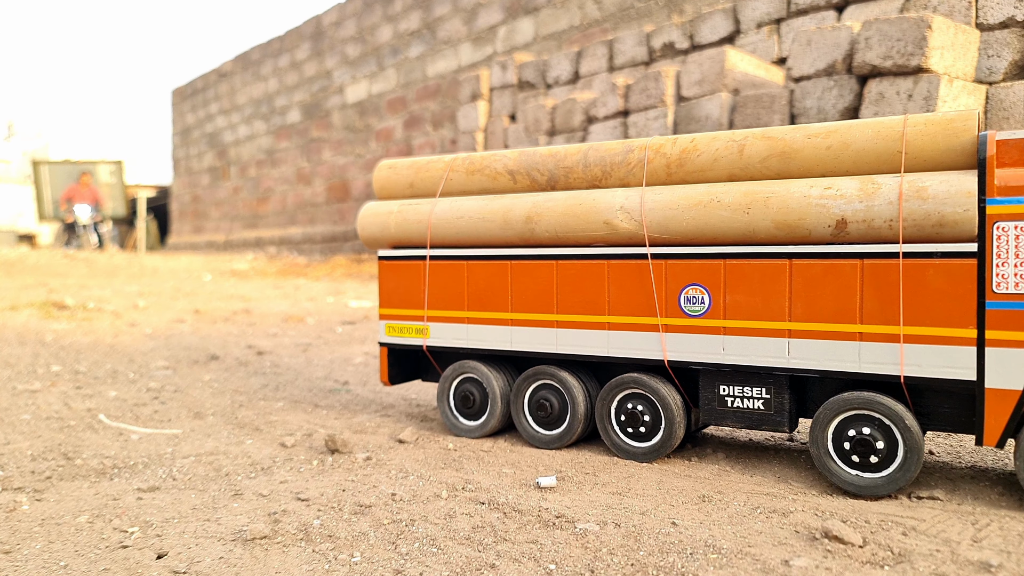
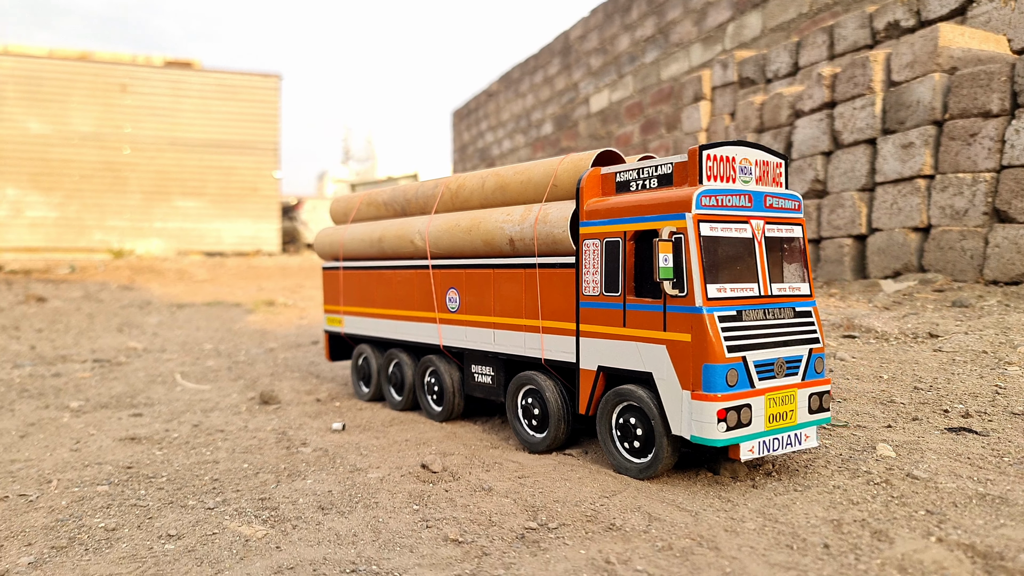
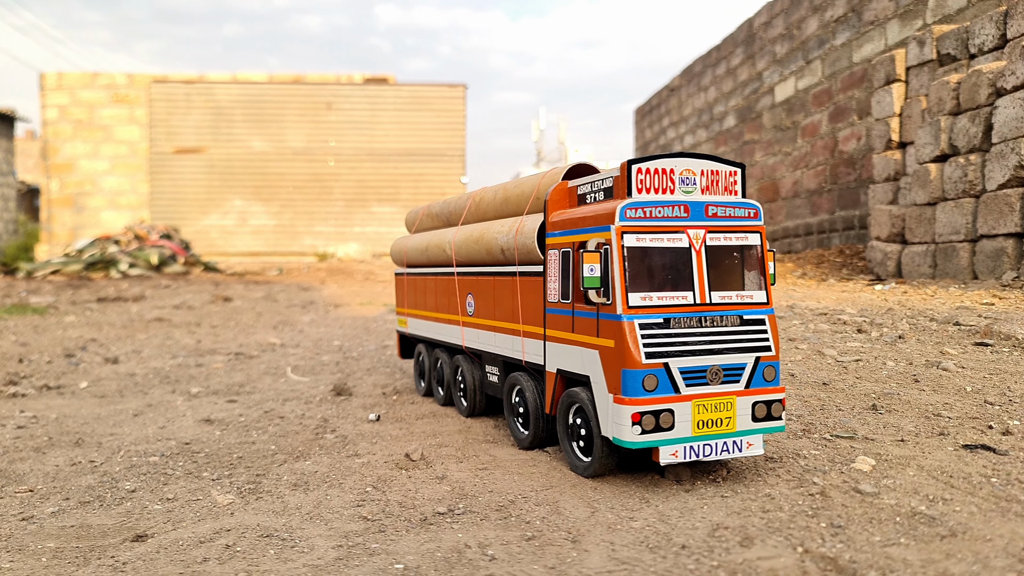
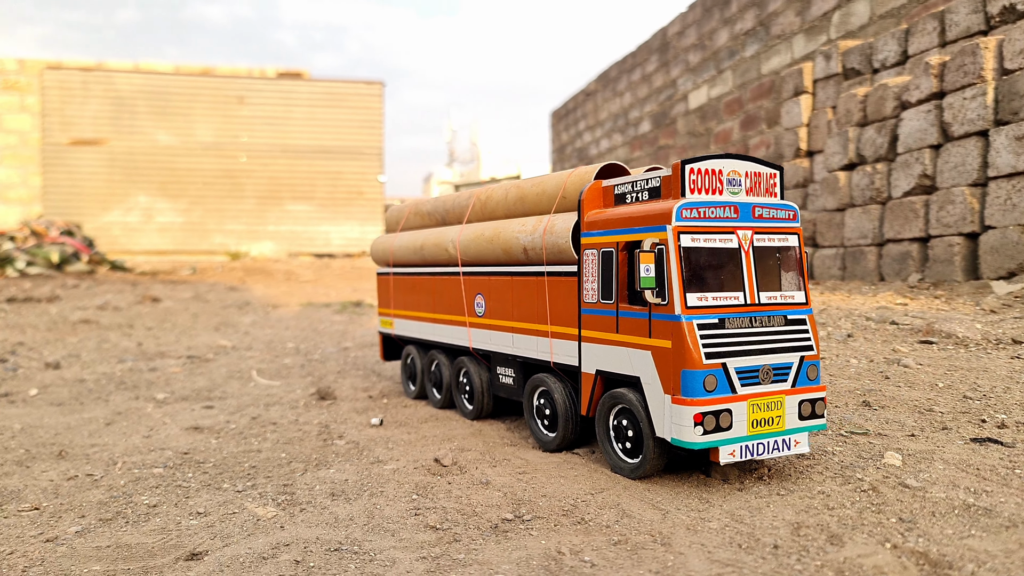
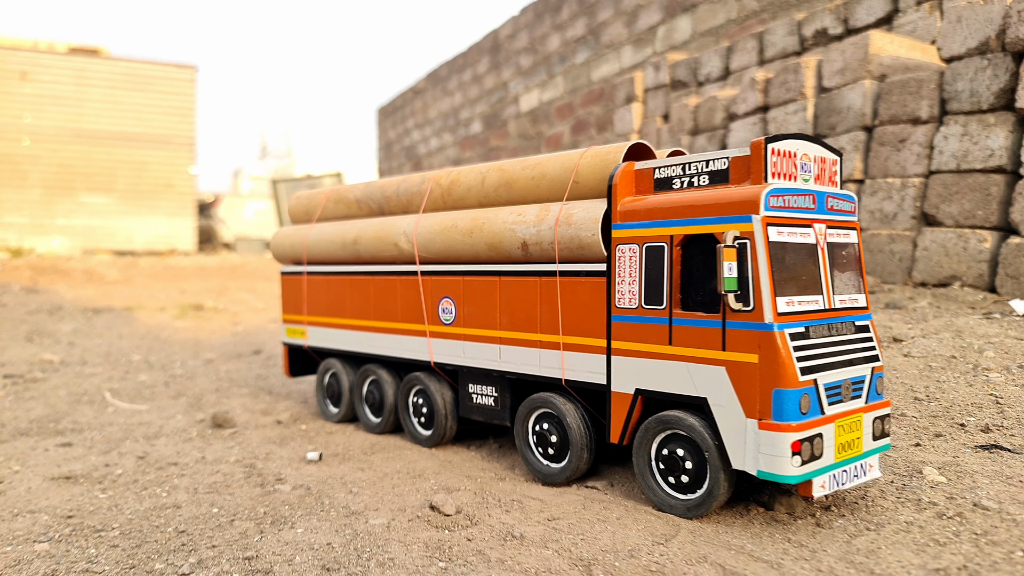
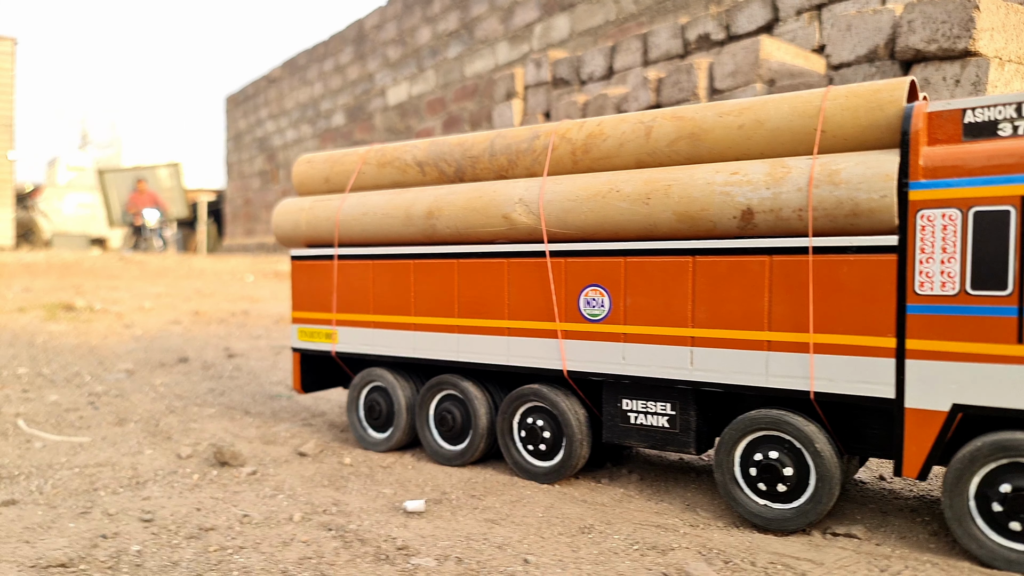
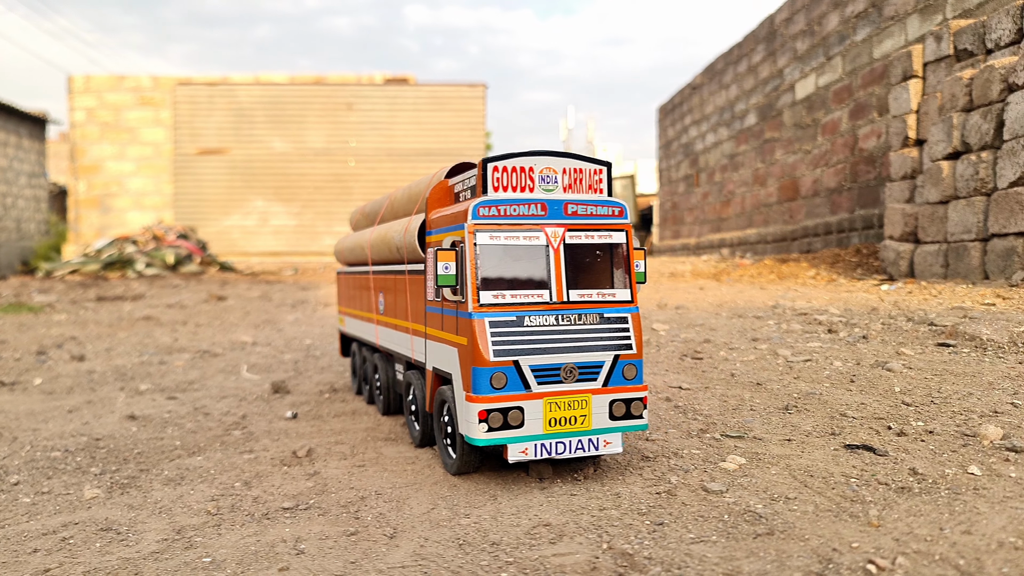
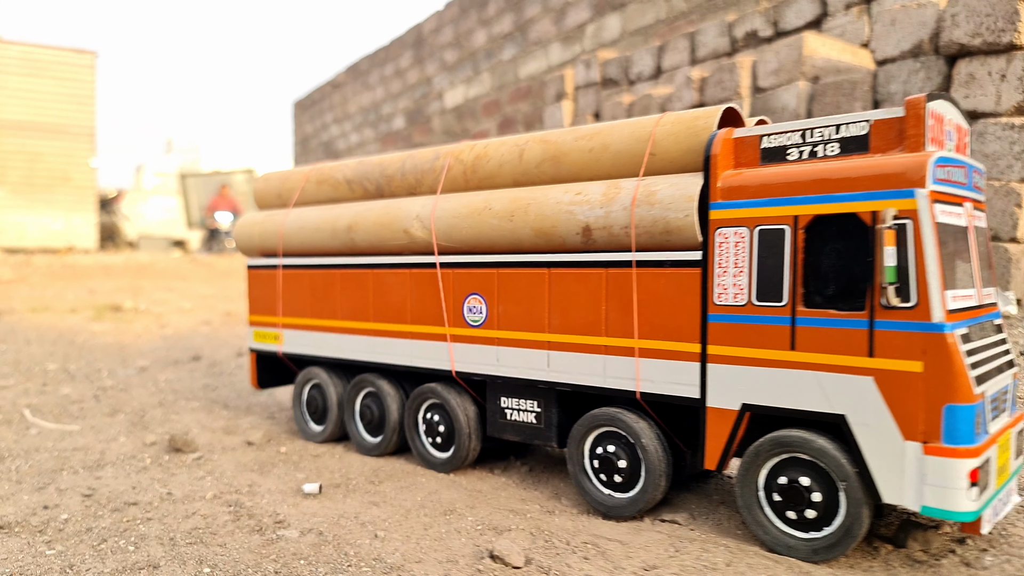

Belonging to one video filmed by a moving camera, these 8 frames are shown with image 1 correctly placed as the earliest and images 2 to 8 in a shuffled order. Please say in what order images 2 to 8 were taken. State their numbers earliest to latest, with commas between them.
6, 8, 5, 2, 4, 3, 7
